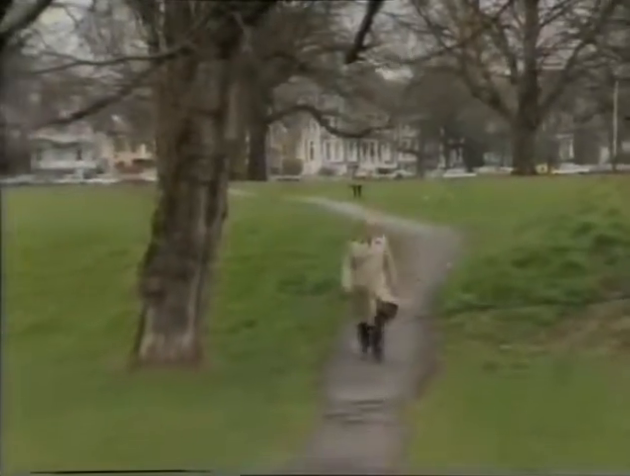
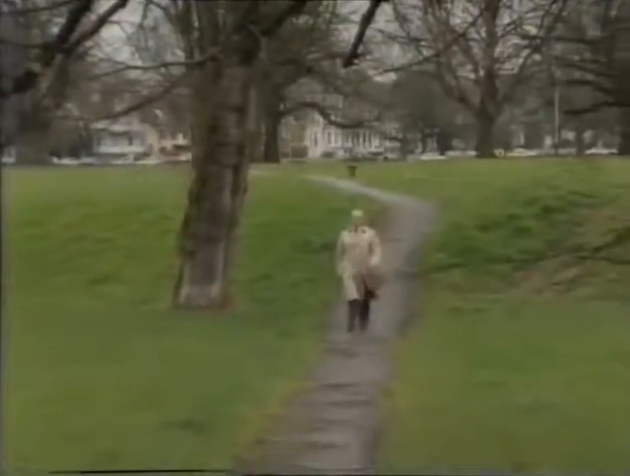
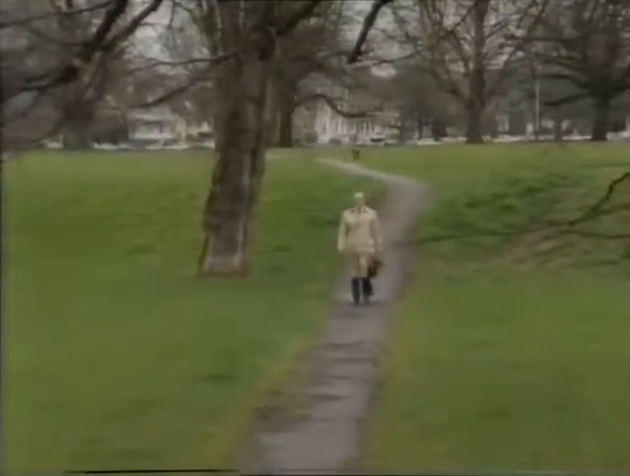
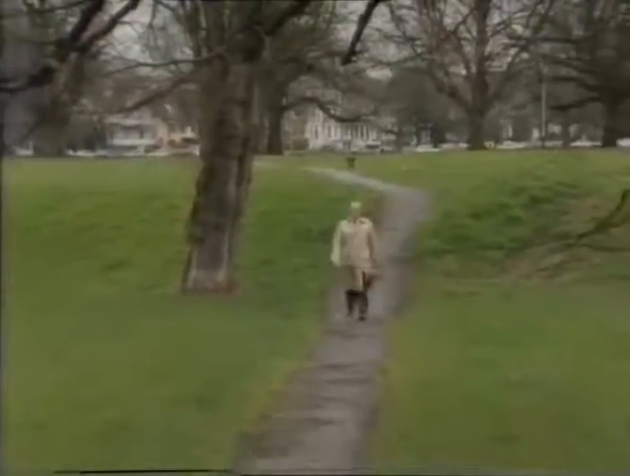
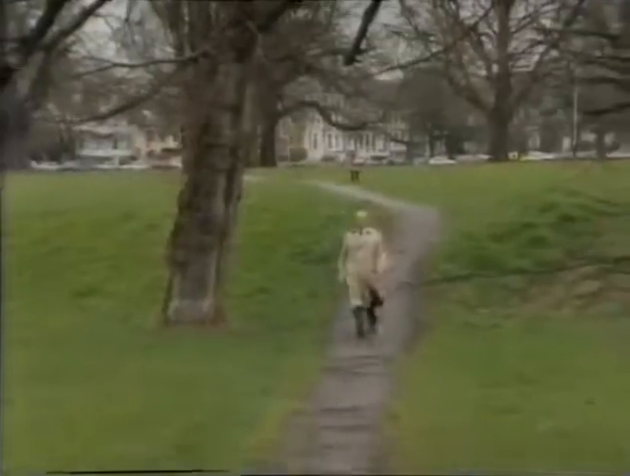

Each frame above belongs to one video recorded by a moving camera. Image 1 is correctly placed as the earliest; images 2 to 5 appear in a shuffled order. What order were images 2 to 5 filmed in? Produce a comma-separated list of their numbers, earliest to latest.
5, 2, 4, 3
